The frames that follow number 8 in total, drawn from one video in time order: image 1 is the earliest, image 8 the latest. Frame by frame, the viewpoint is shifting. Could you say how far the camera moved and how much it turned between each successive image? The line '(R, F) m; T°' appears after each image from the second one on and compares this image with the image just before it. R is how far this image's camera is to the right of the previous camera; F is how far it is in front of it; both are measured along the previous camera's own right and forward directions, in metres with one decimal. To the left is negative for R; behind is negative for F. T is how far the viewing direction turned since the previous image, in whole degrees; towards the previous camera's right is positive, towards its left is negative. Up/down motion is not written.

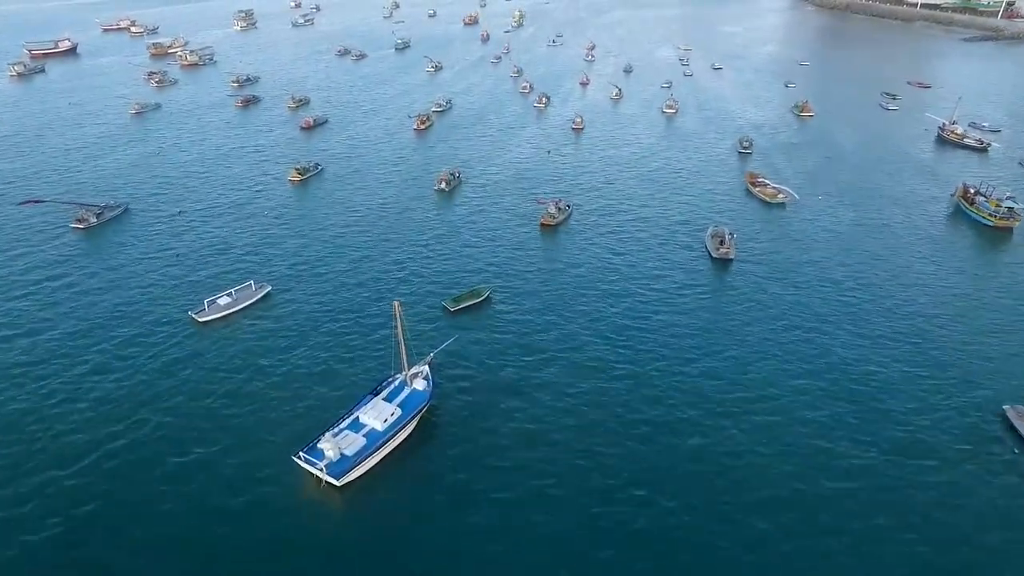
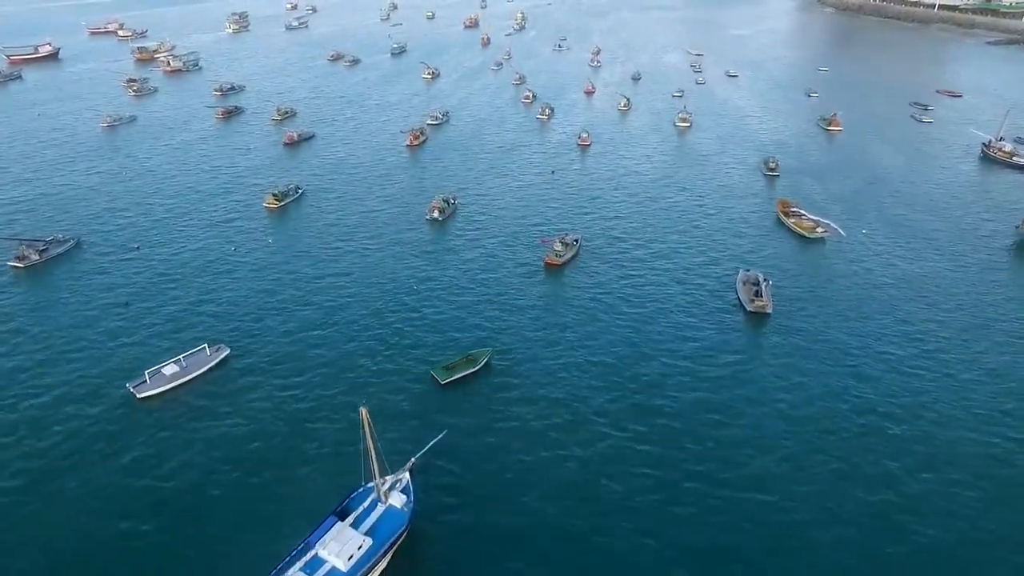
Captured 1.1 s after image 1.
(+0.1, +14.4) m; 0°
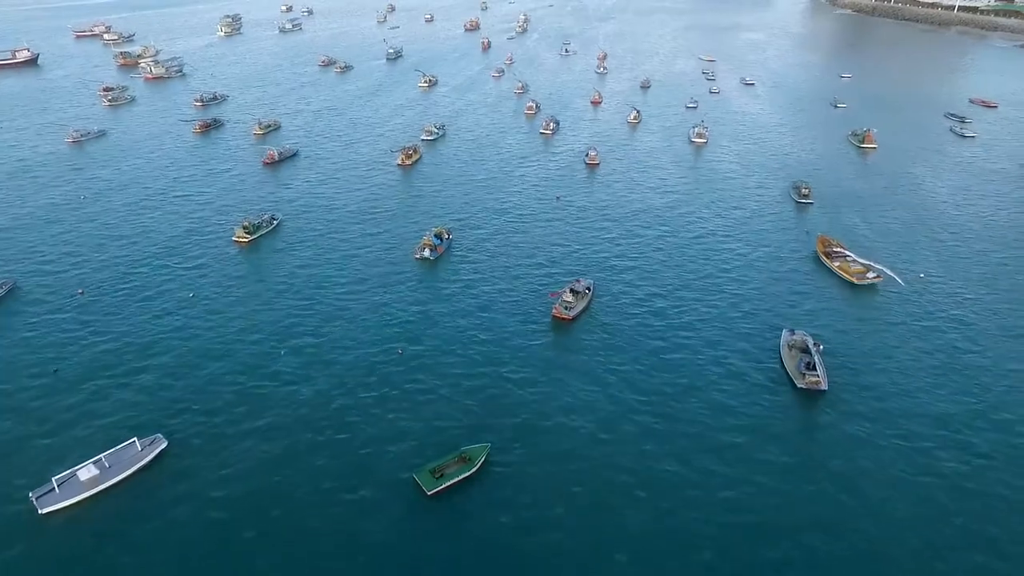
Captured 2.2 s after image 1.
(0.0, +14.8) m; 0°
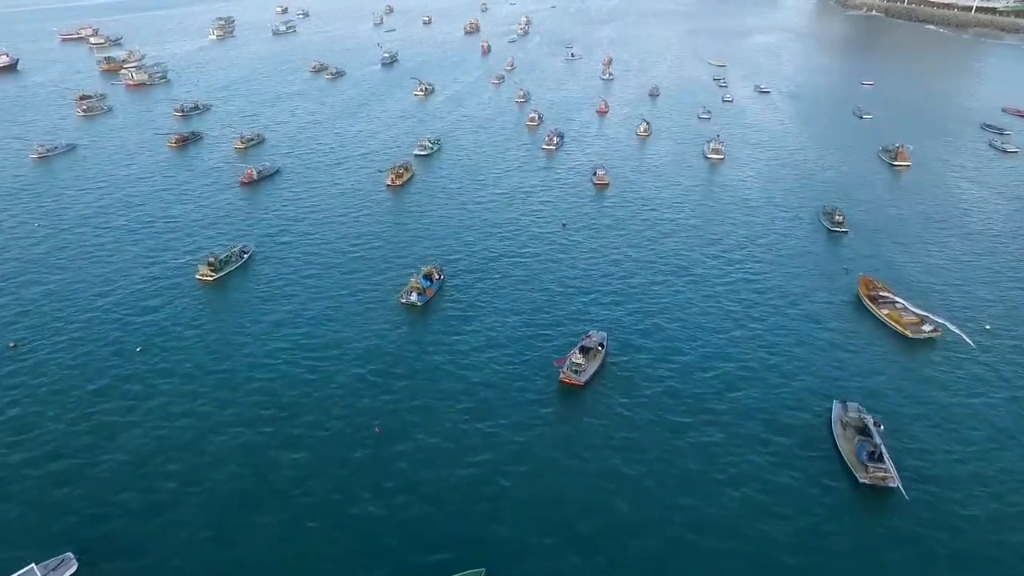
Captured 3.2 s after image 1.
(+0.2, +12.8) m; 0°
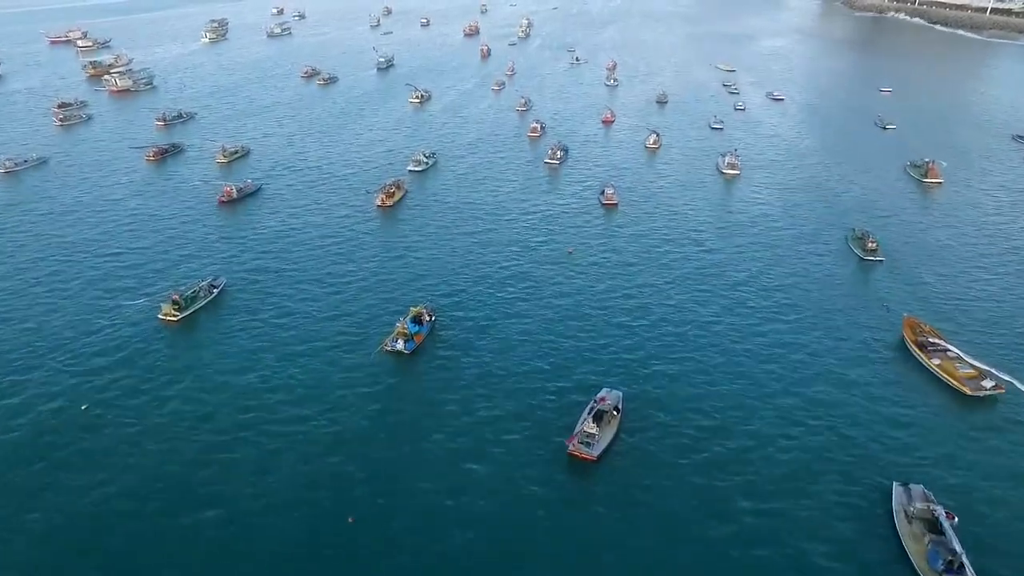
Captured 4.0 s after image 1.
(0.0, +10.4) m; 0°
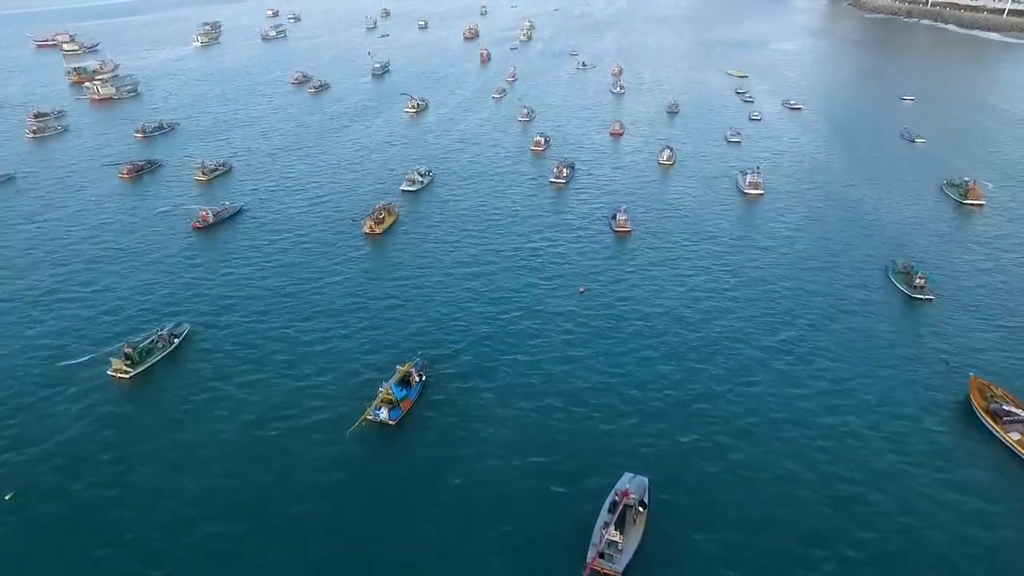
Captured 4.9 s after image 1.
(-0.2, +11.4) m; 0°
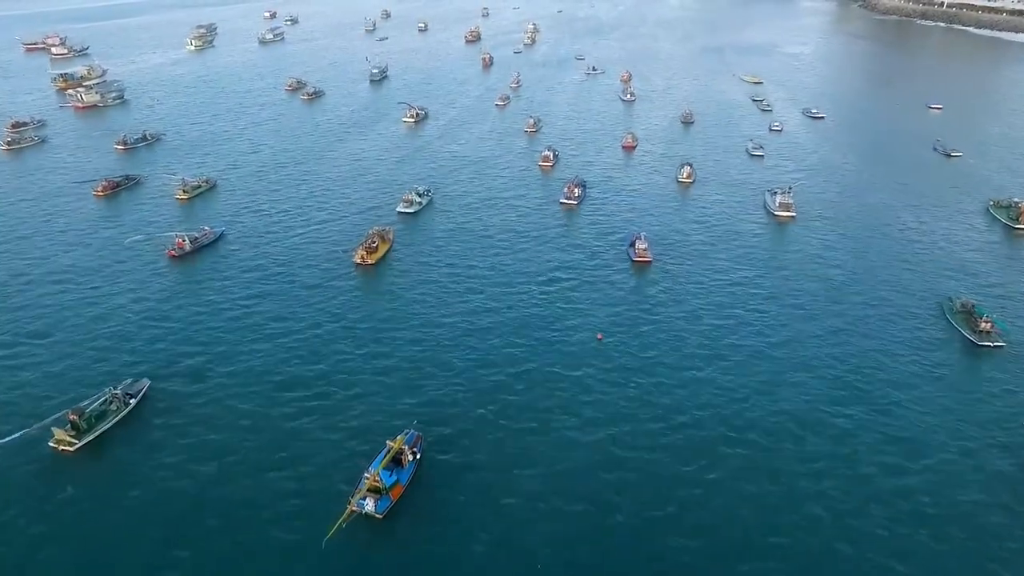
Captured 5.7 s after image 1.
(-0.6, +11.1) m; 0°
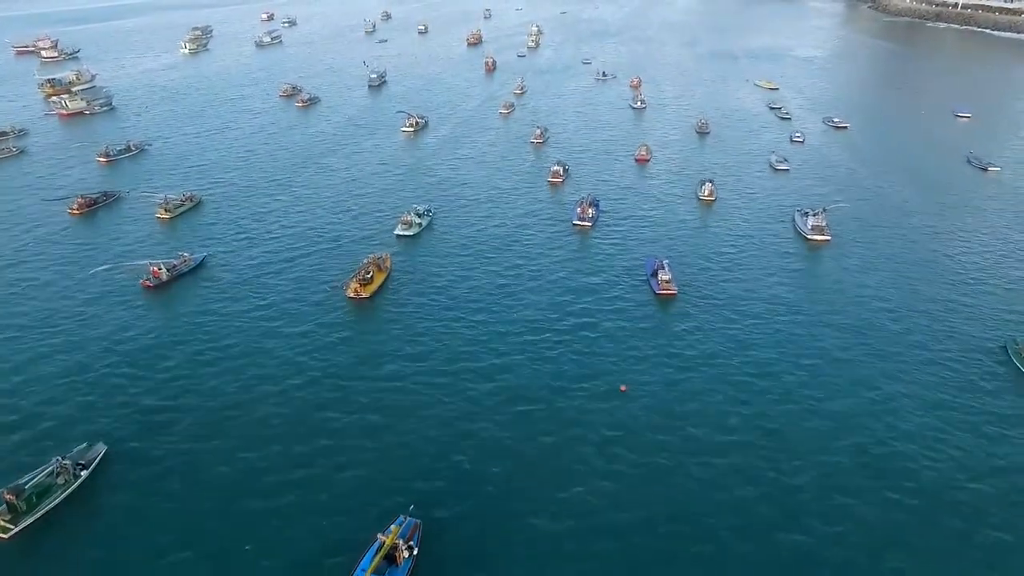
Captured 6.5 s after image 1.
(-0.8, +9.9) m; 0°
